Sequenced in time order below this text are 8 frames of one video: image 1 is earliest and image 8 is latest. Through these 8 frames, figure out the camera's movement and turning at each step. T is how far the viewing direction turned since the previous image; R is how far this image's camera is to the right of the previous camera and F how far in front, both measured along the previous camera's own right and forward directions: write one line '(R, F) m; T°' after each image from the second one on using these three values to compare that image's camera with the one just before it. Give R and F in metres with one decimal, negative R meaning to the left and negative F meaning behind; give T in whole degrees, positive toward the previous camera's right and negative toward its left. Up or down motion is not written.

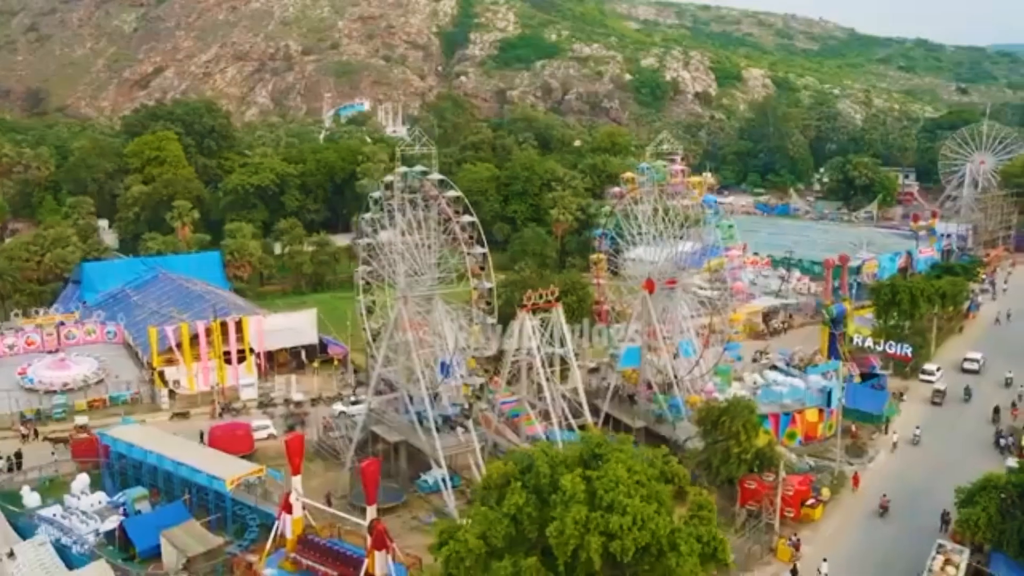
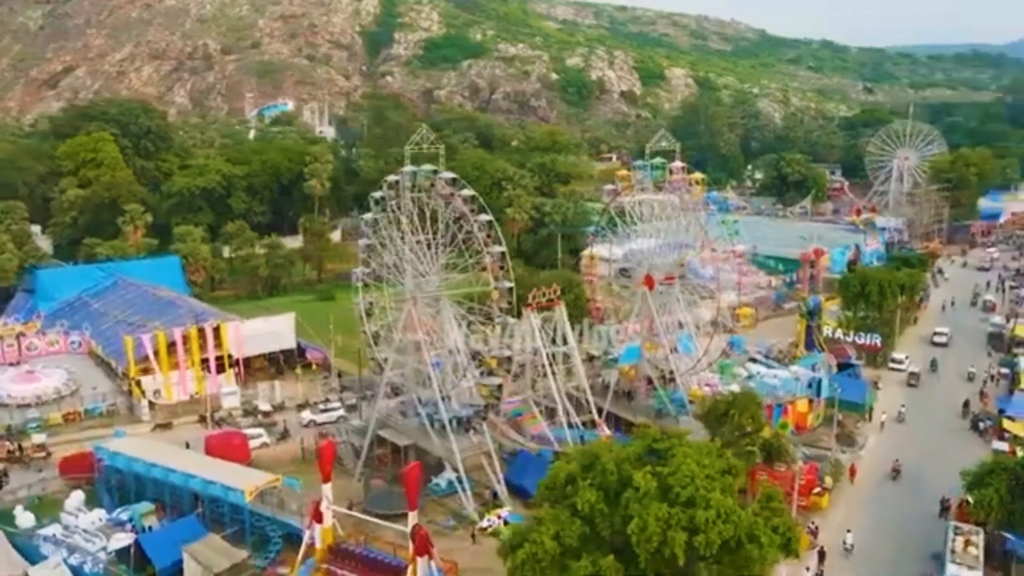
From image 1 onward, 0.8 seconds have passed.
(-2.9, +0.3) m; +5°
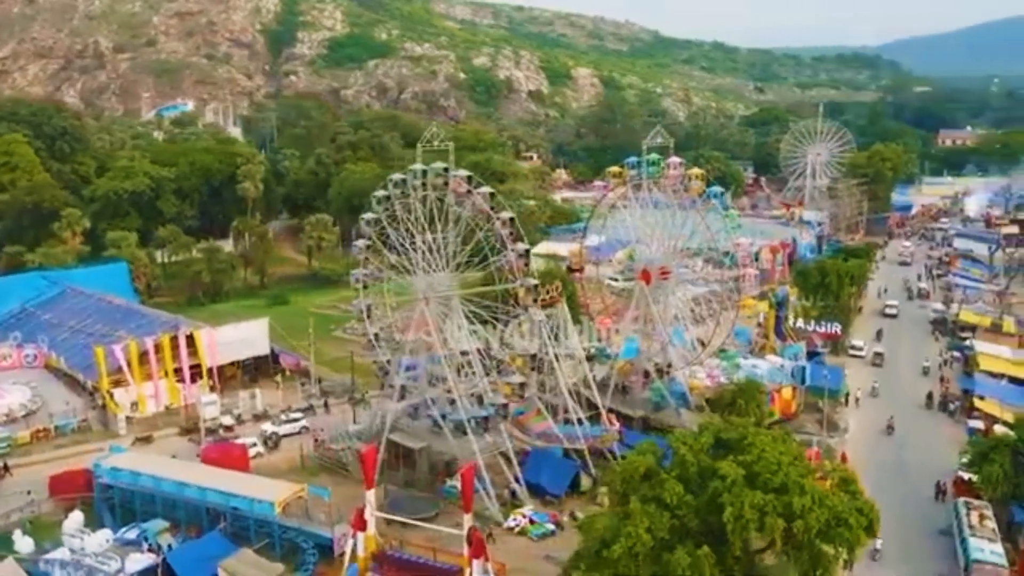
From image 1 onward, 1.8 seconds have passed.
(-3.6, +0.3) m; +6°
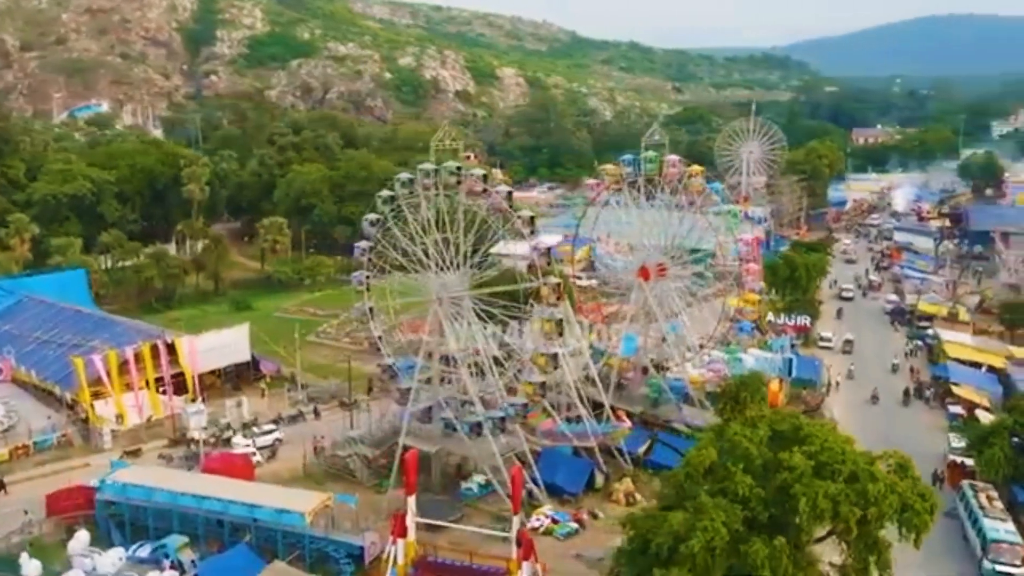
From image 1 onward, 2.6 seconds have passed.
(-2.9, +0.3) m; +5°
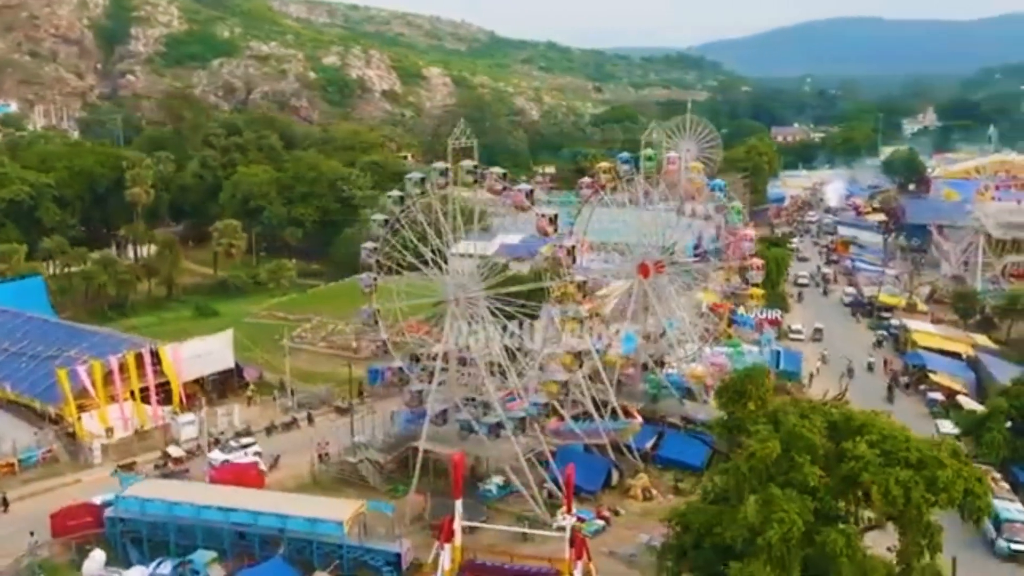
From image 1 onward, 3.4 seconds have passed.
(-3.0, +0.3) m; +5°
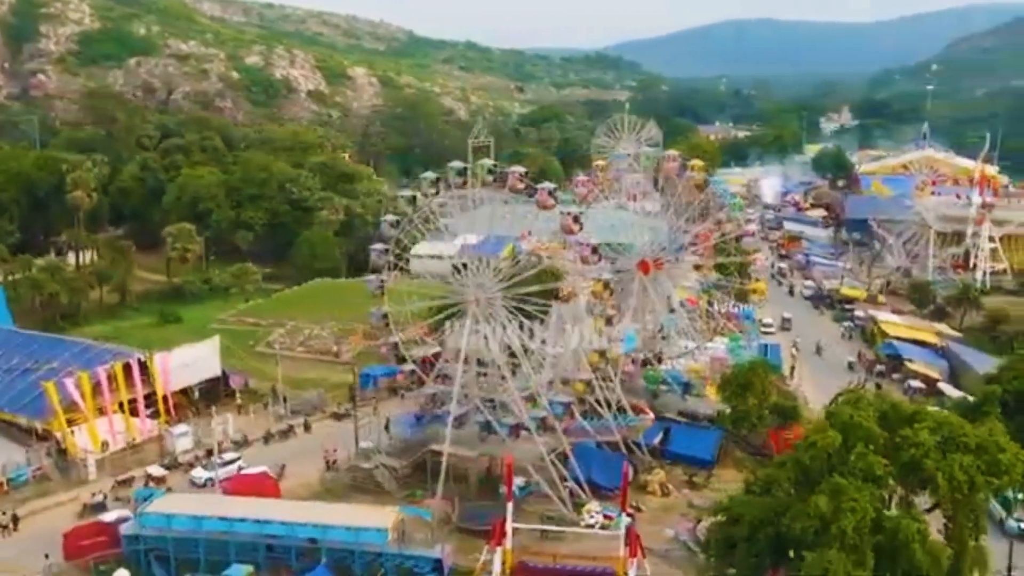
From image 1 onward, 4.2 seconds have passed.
(-3.0, +0.3) m; +5°
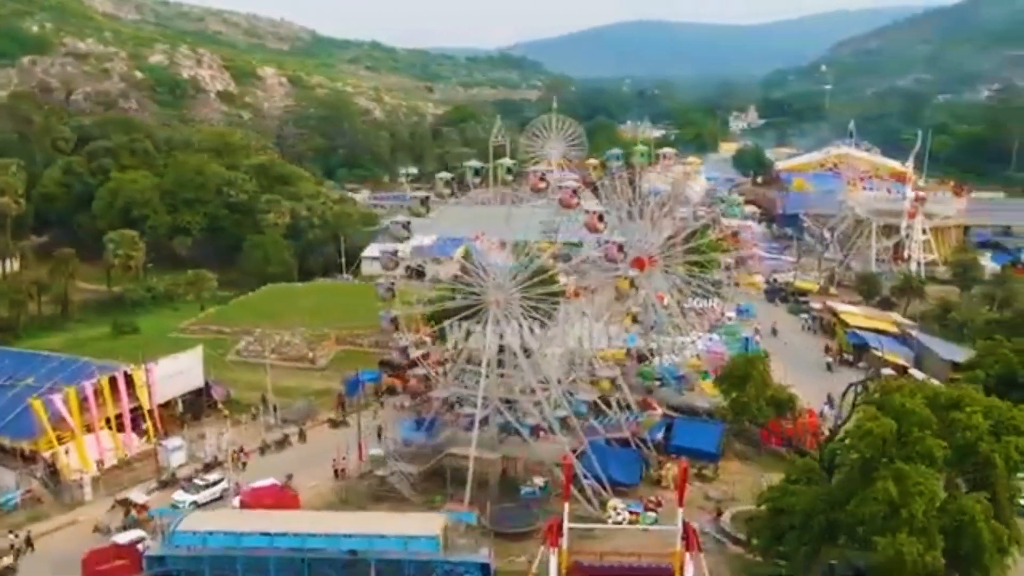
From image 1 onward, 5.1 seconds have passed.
(-3.4, +0.3) m; +6°
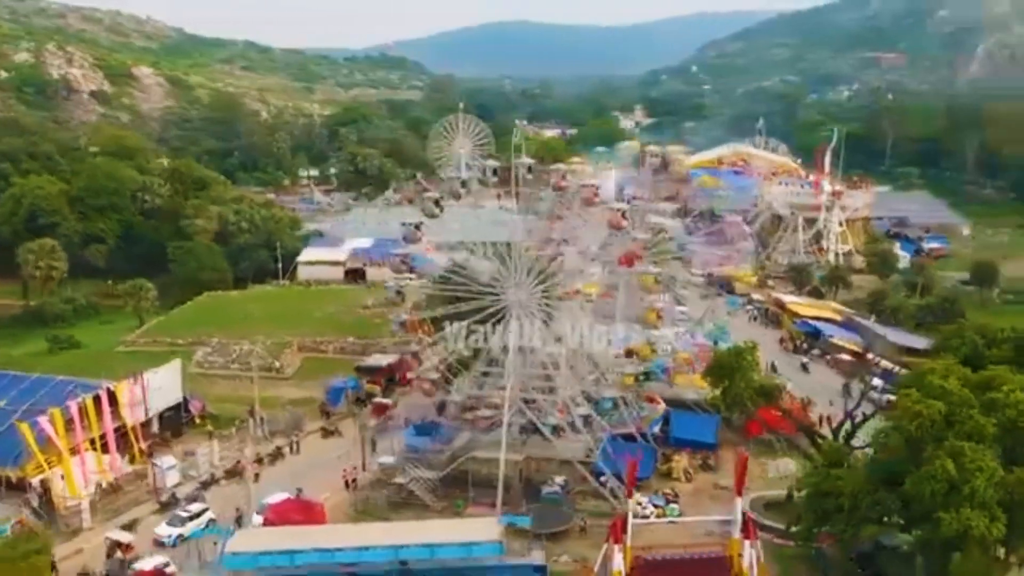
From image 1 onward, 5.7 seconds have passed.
(-4.2, +0.4) m; +7°
